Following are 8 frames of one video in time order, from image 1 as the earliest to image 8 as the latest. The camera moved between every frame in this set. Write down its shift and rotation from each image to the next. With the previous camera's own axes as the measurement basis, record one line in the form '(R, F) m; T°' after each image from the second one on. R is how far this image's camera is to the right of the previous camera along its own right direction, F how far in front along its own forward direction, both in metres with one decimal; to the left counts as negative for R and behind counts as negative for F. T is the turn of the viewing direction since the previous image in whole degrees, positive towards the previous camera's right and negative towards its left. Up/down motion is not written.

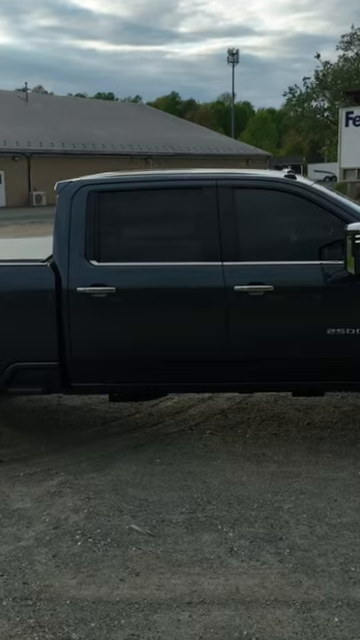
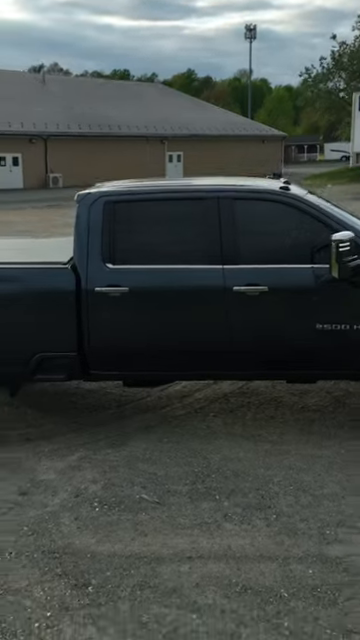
(+0.1, -0.5) m; -1°
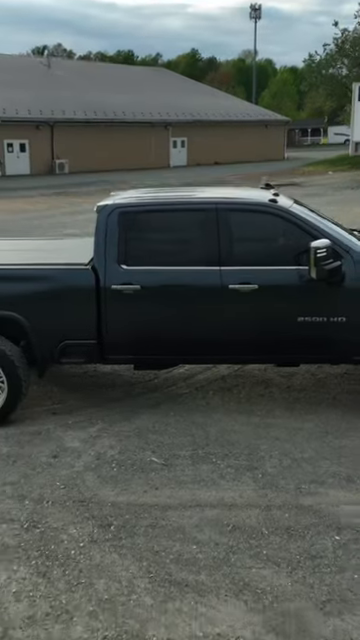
(0.0, -0.7) m; 0°
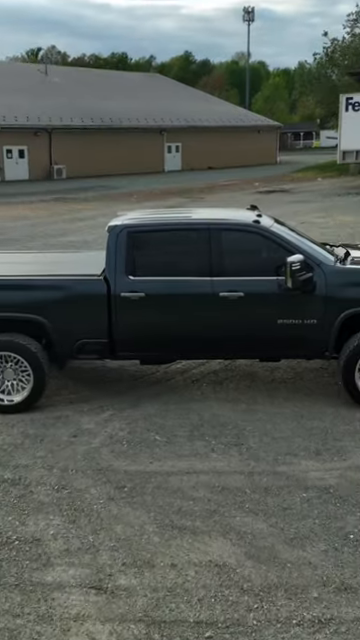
(0.0, -0.9) m; 0°
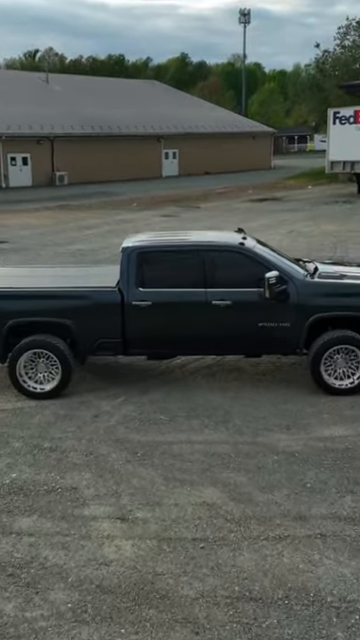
(0.0, -1.3) m; 0°
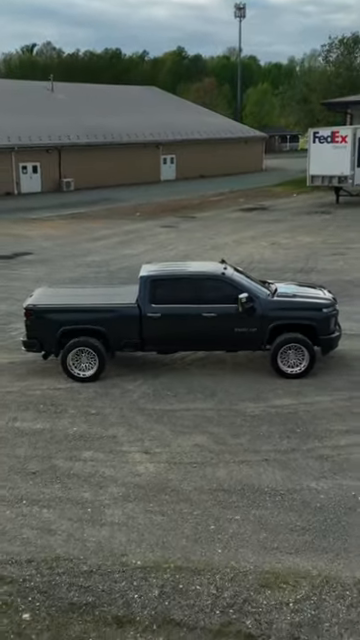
(-0.1, -3.0) m; 0°
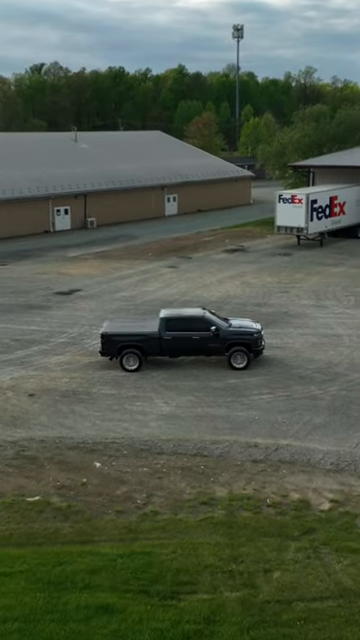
(0.0, -9.3) m; 0°
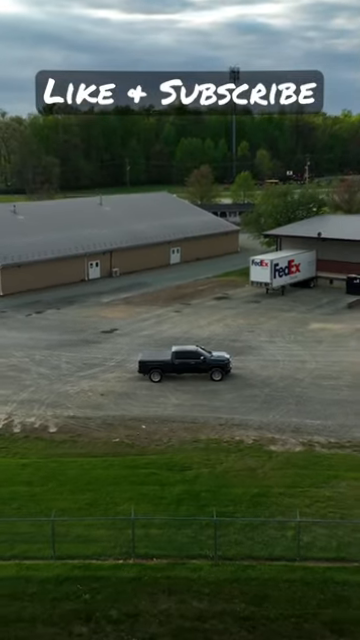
(-0.1, -14.5) m; 0°
